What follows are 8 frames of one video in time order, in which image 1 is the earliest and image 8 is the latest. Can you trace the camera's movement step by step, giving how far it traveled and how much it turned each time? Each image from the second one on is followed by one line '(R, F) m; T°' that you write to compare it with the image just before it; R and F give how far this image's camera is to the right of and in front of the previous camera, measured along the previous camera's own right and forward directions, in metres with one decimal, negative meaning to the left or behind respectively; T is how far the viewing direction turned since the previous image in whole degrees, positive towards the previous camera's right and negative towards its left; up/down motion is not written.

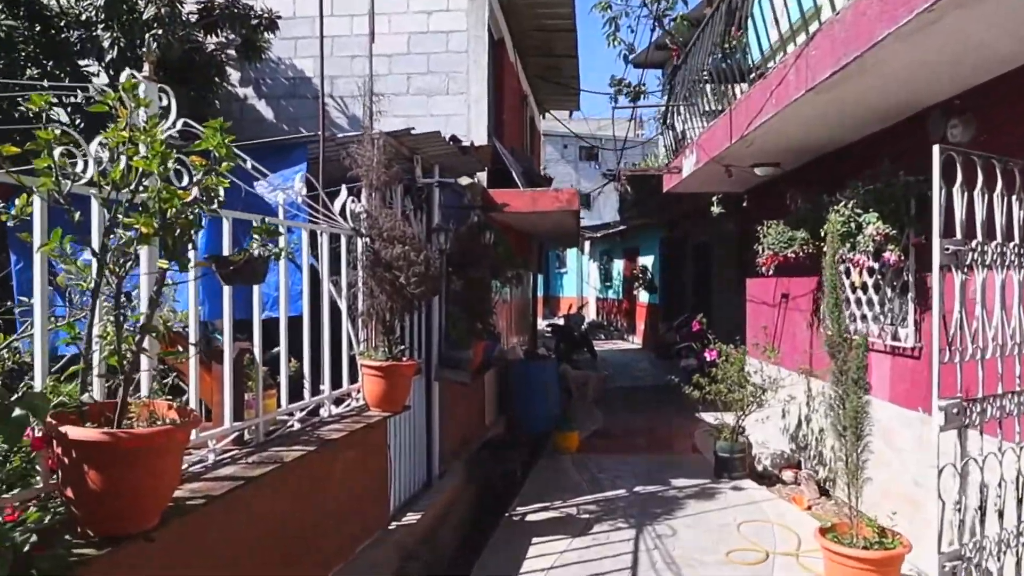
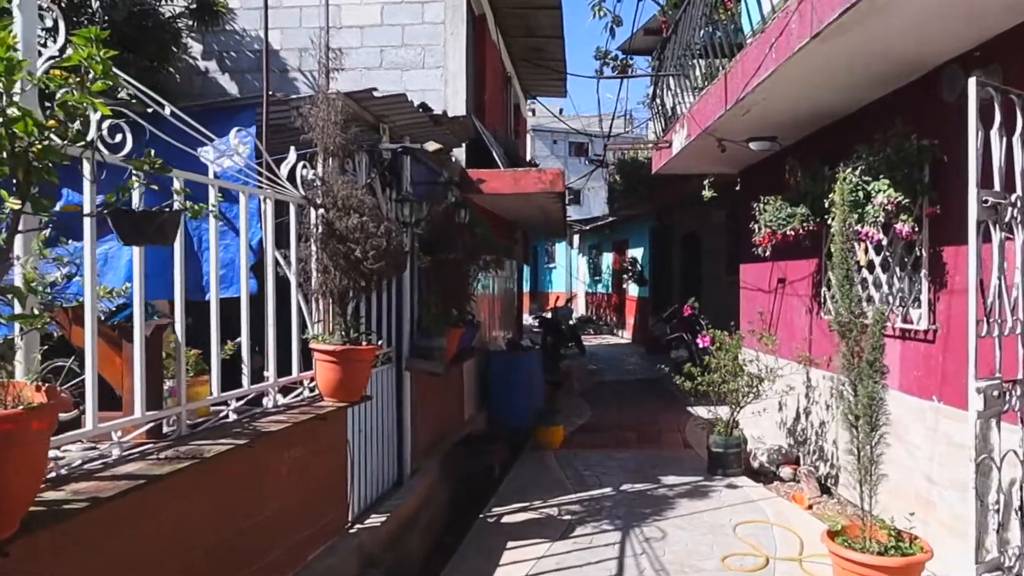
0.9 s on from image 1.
(+0.1, +0.4) m; +1°
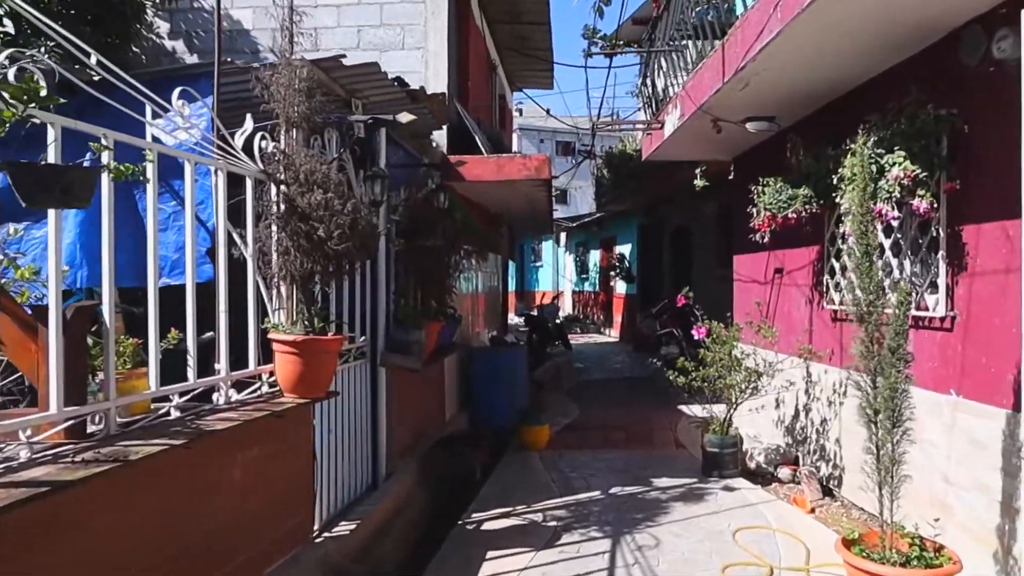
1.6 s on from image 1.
(0.0, +0.3) m; +1°
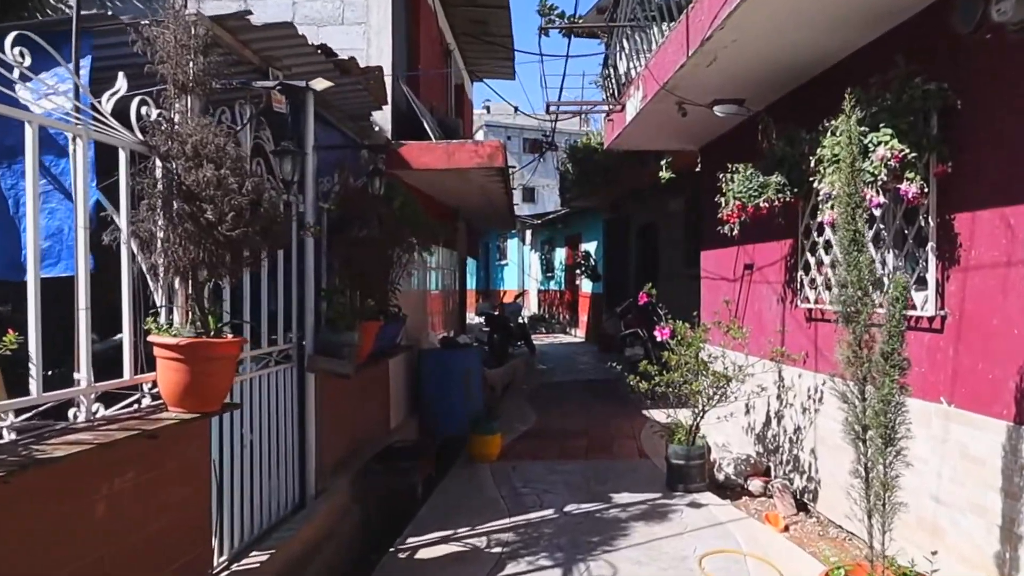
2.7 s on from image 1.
(+0.2, +0.5) m; +2°
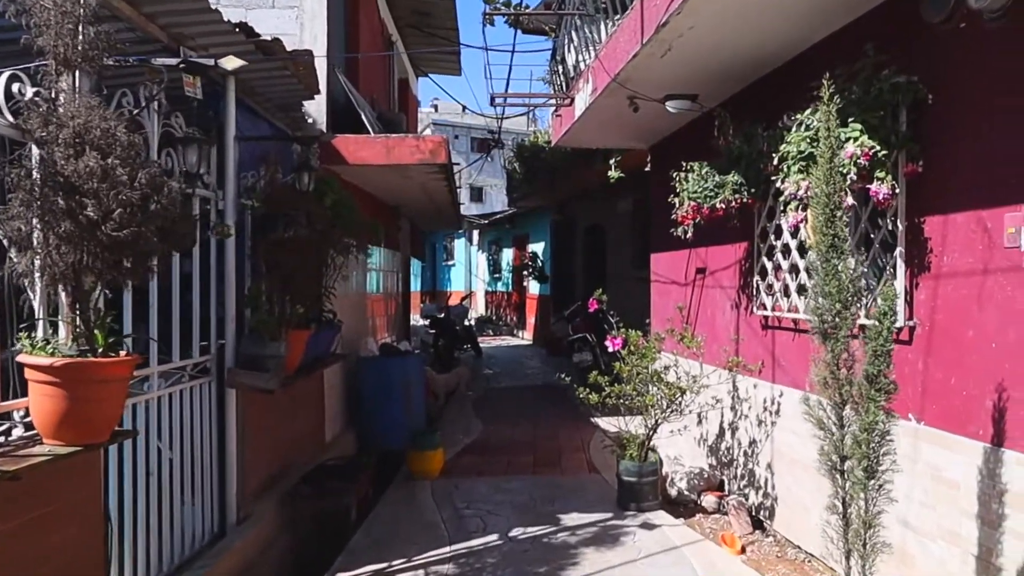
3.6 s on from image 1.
(0.0, +0.3) m; +4°
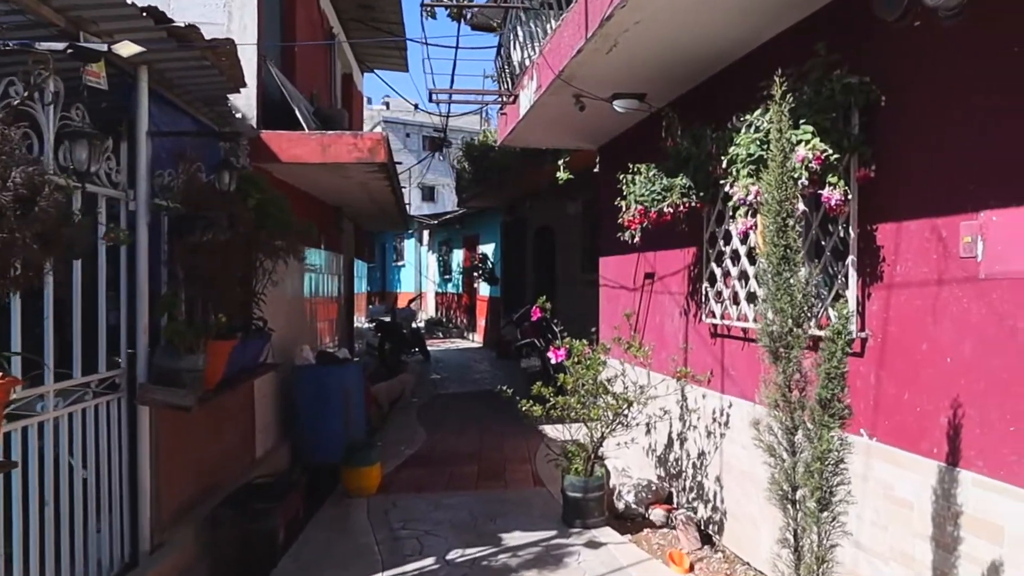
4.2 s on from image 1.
(+0.1, +0.2) m; +4°
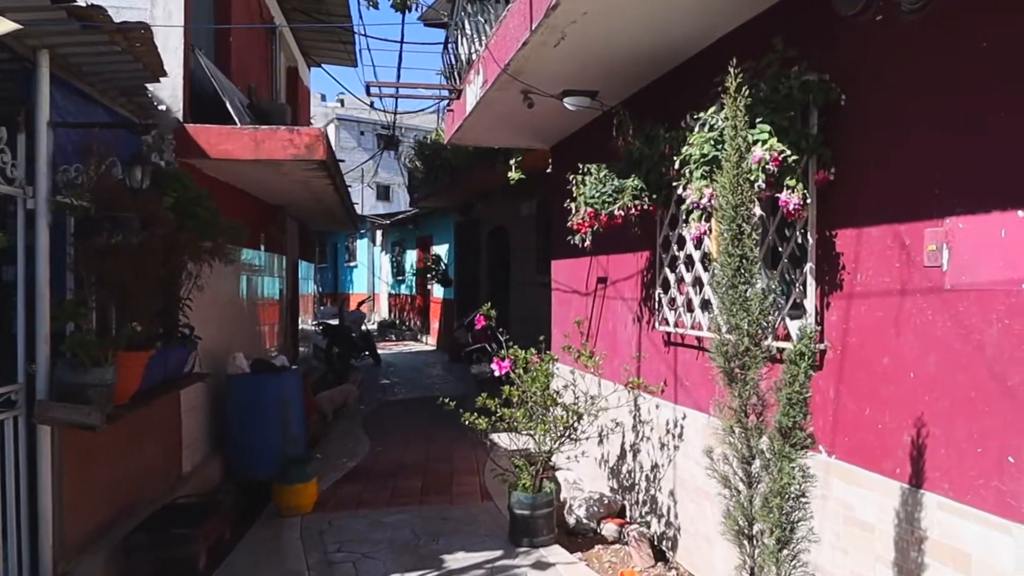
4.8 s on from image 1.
(+0.1, +0.2) m; +3°
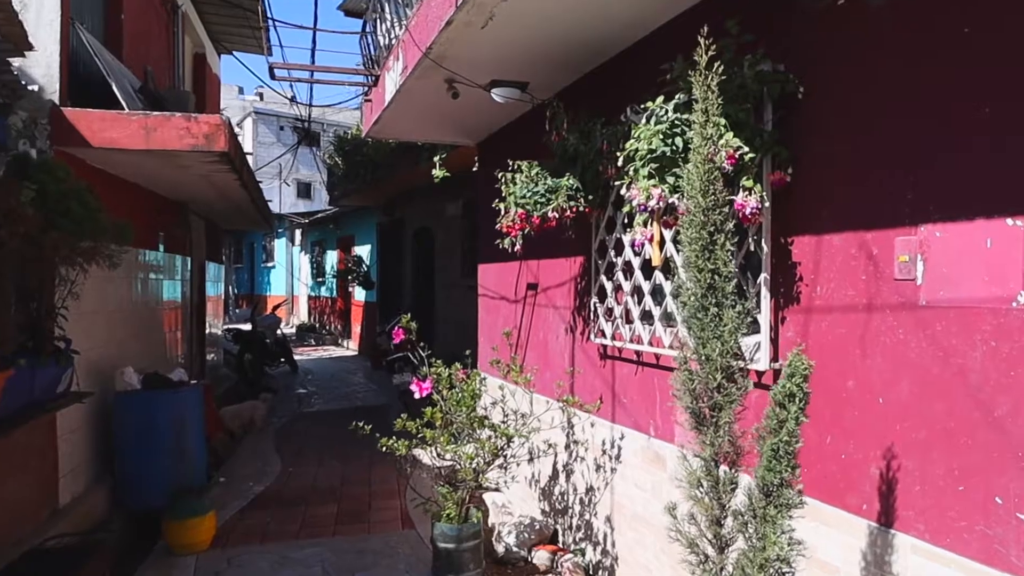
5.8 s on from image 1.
(0.0, +0.4) m; +6°
